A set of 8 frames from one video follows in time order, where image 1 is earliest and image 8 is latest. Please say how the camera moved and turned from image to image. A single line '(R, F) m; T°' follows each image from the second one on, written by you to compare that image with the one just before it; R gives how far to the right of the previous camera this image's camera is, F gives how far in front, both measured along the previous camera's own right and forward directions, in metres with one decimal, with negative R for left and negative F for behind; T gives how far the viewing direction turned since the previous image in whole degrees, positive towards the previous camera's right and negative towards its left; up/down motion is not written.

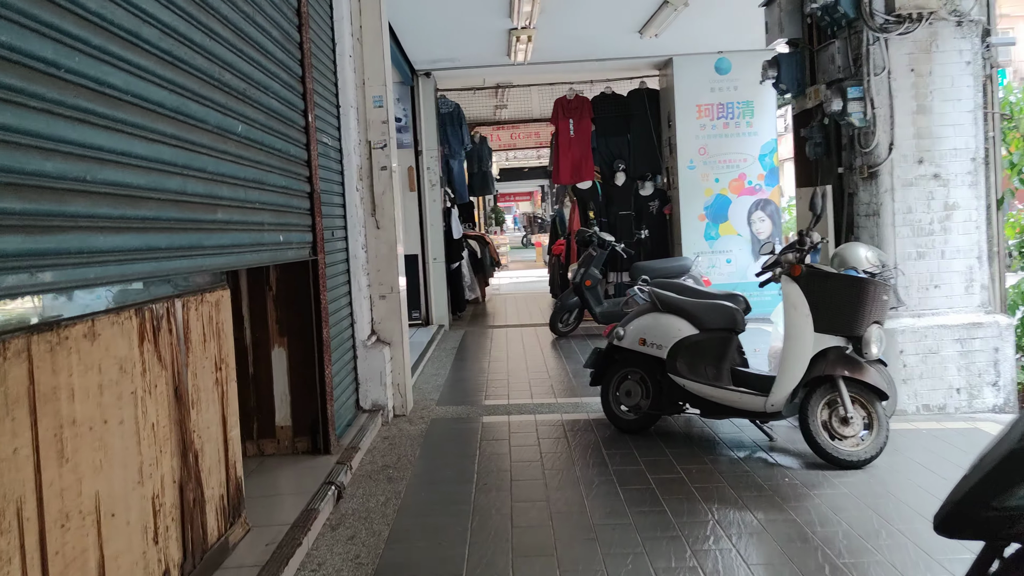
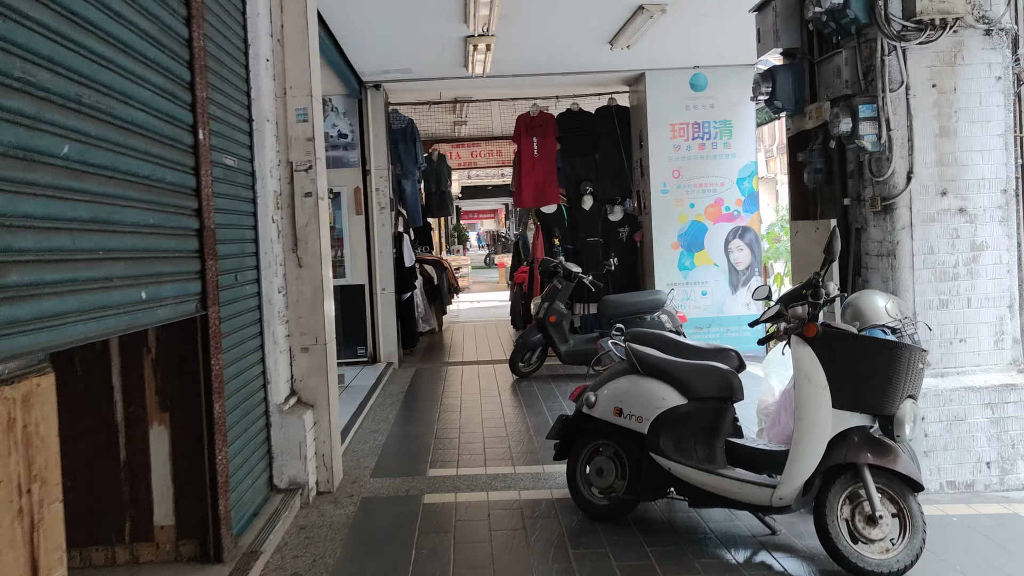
(+0.1, +0.6) m; +2°
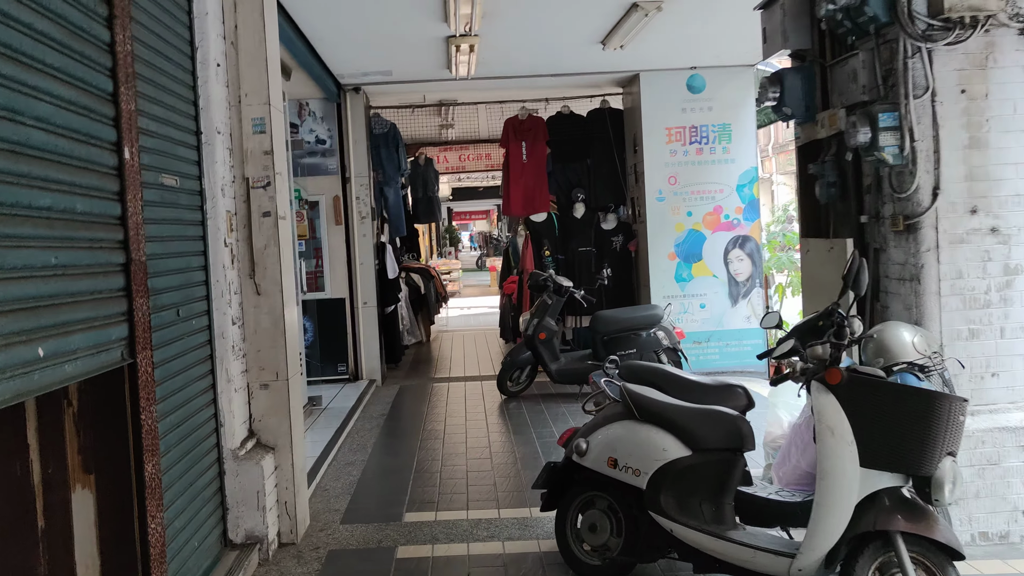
(0.0, +0.3) m; 0°
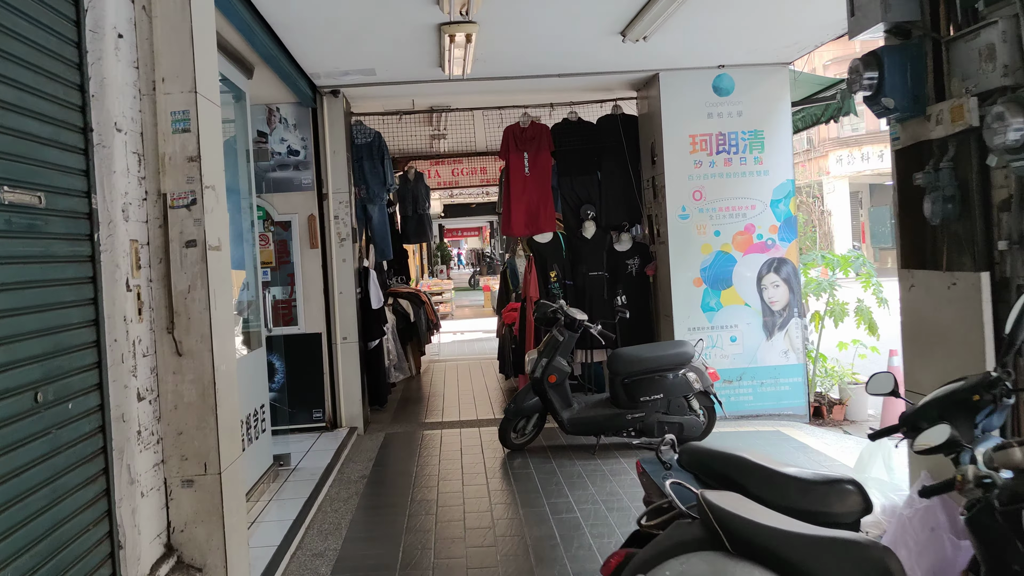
(-0.1, +0.8) m; +1°
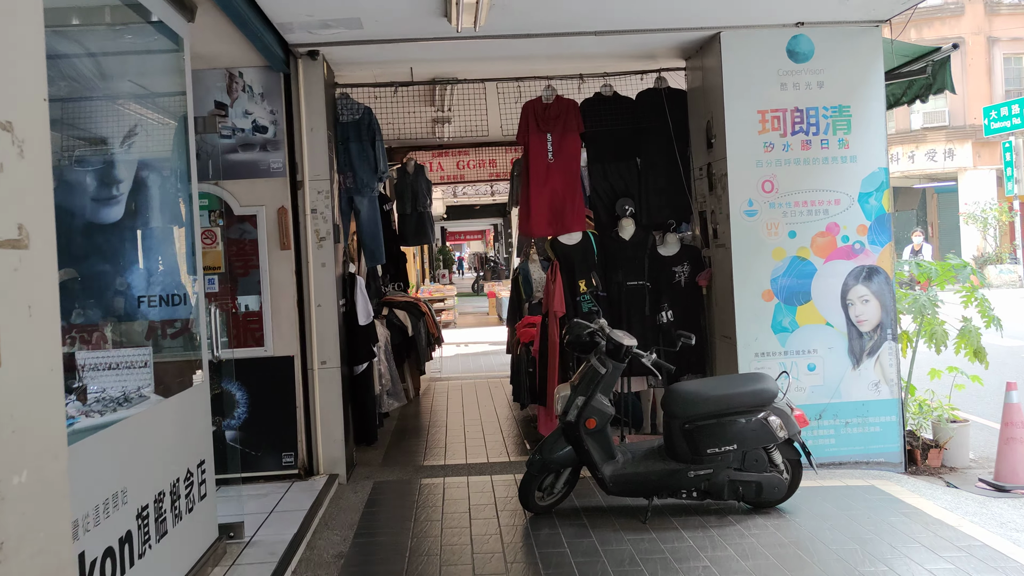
(-0.1, +1.1) m; 0°
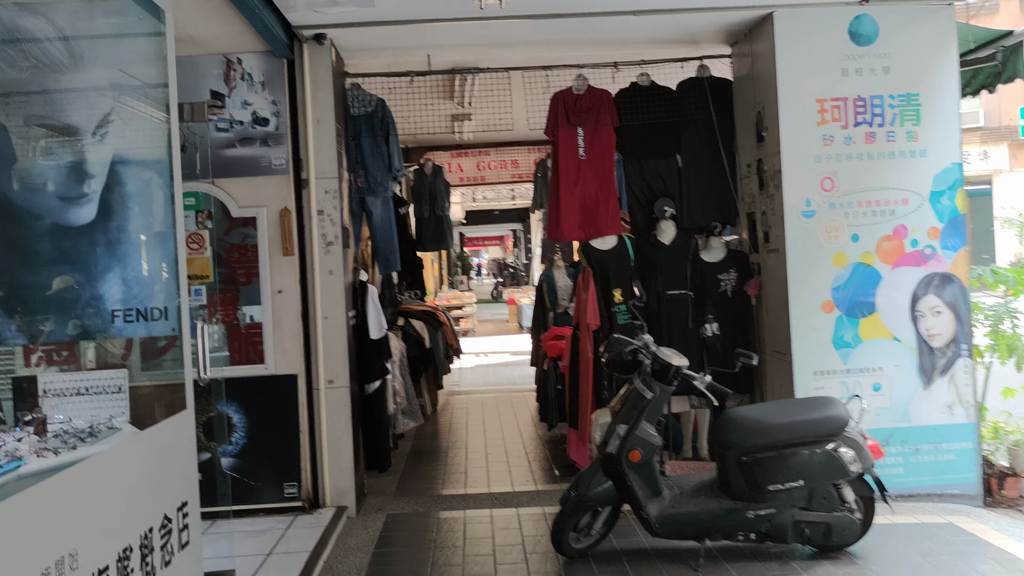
(0.0, +0.4) m; -1°
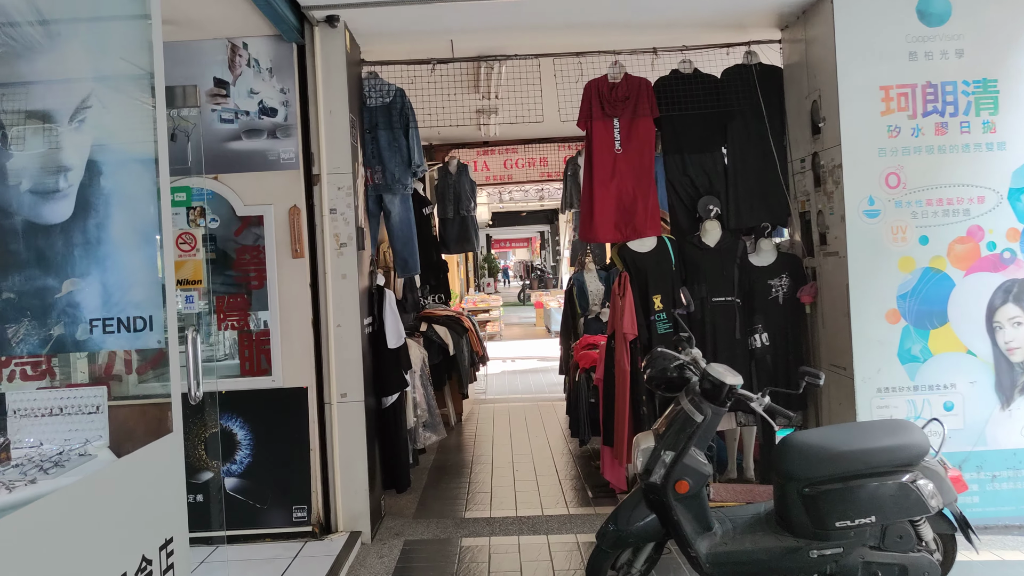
(0.0, +0.3) m; -2°
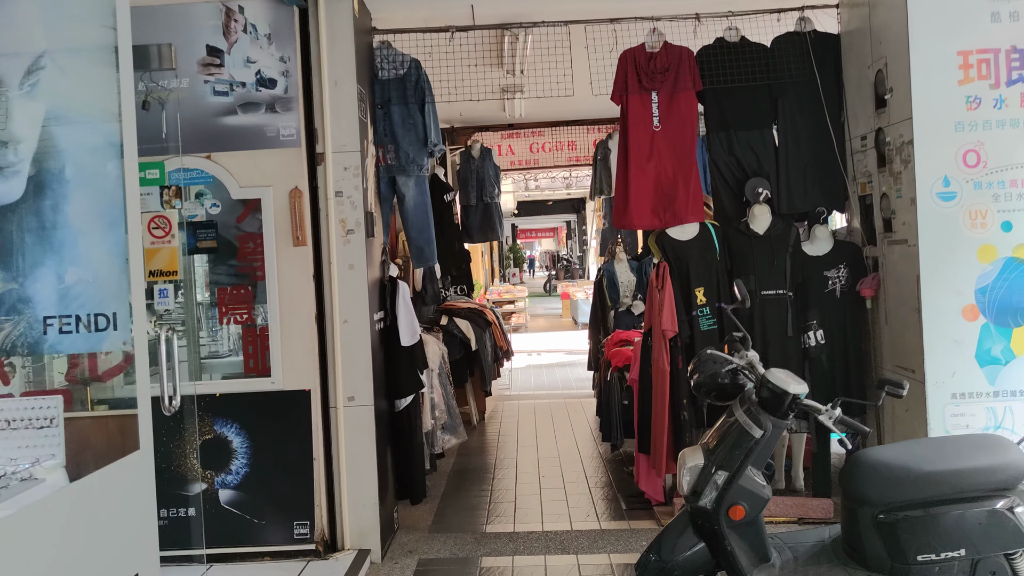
(0.0, +0.4) m; -2°
